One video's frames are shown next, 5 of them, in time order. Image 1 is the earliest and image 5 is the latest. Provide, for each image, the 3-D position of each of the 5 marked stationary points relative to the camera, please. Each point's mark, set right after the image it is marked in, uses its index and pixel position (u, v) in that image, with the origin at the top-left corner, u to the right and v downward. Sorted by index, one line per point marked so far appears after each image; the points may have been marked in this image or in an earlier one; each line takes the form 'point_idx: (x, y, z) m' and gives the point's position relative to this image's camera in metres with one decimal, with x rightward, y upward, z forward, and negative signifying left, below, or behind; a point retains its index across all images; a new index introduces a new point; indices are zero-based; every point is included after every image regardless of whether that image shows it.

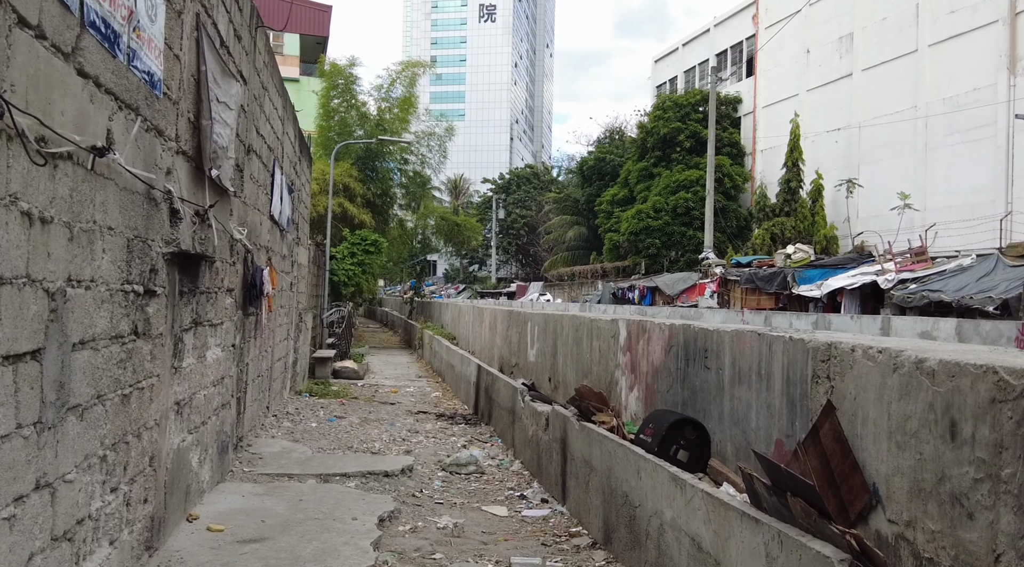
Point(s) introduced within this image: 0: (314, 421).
0: (-2.3, -1.6, +9.7) m
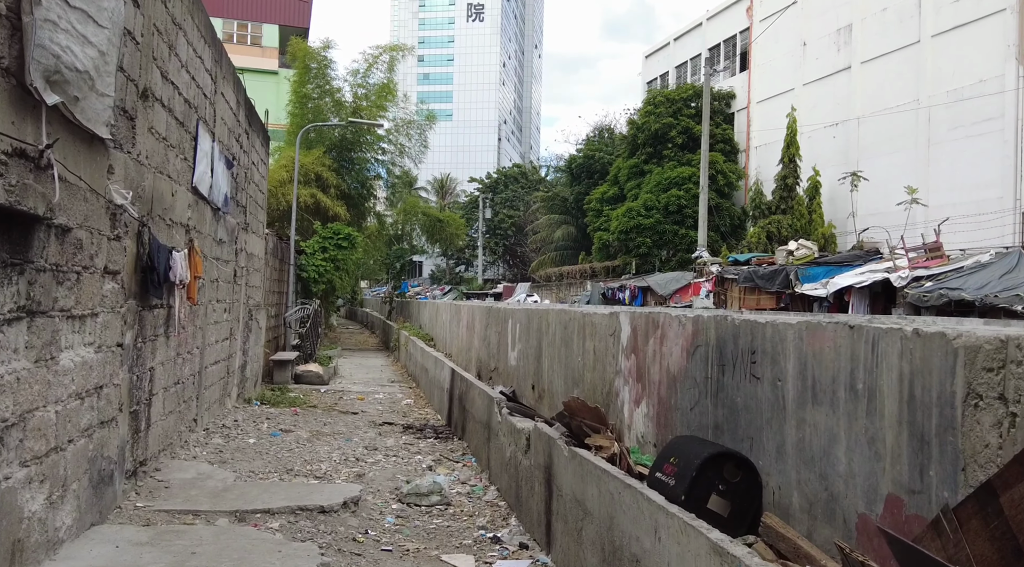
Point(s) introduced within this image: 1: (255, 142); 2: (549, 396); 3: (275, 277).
0: (-2.5, -1.5, +8.1) m
1: (-3.4, +1.9, +11.1) m
2: (+0.3, -0.9, +6.9) m
3: (-4.2, +0.1, +14.7) m
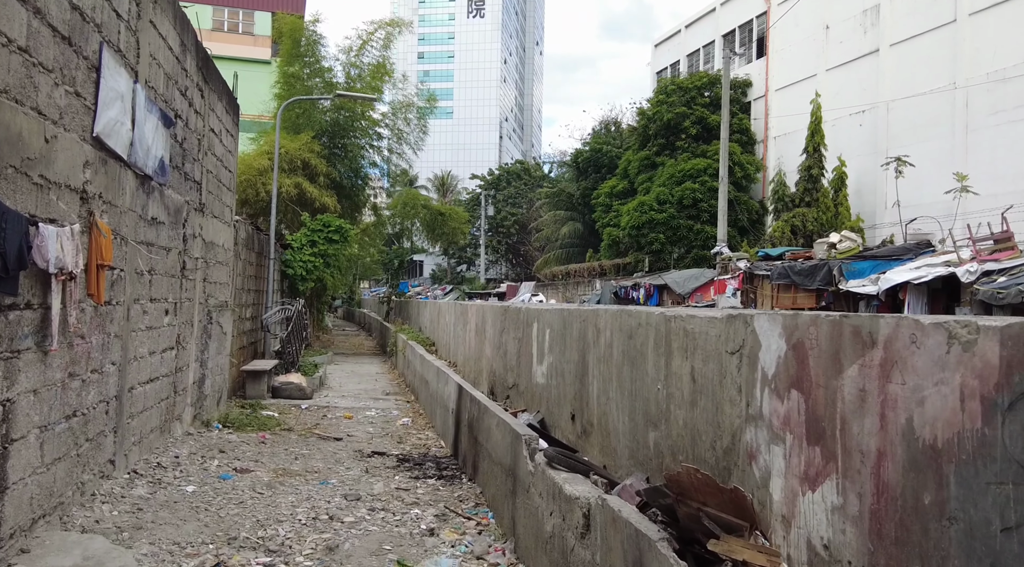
0: (-2.3, -1.4, +6.1) m
1: (-3.2, +1.9, +9.0) m
2: (+0.5, -0.9, +4.8) m
3: (-4.0, +0.2, +12.6) m
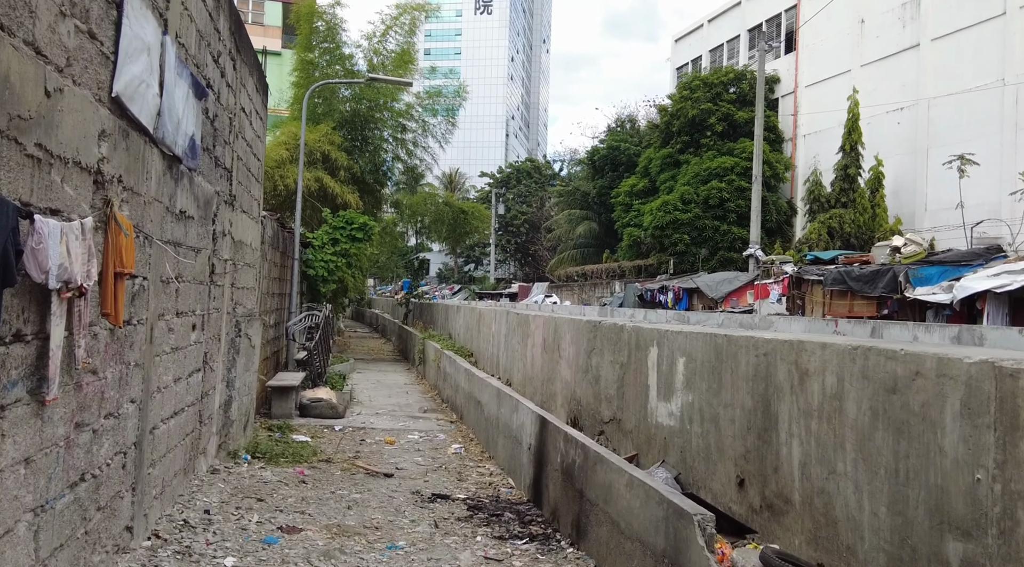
0: (-1.6, -1.5, +4.7) m
1: (-2.5, +1.9, +7.7) m
2: (+1.2, -1.0, +3.5) m
3: (-3.2, +0.1, +11.3) m
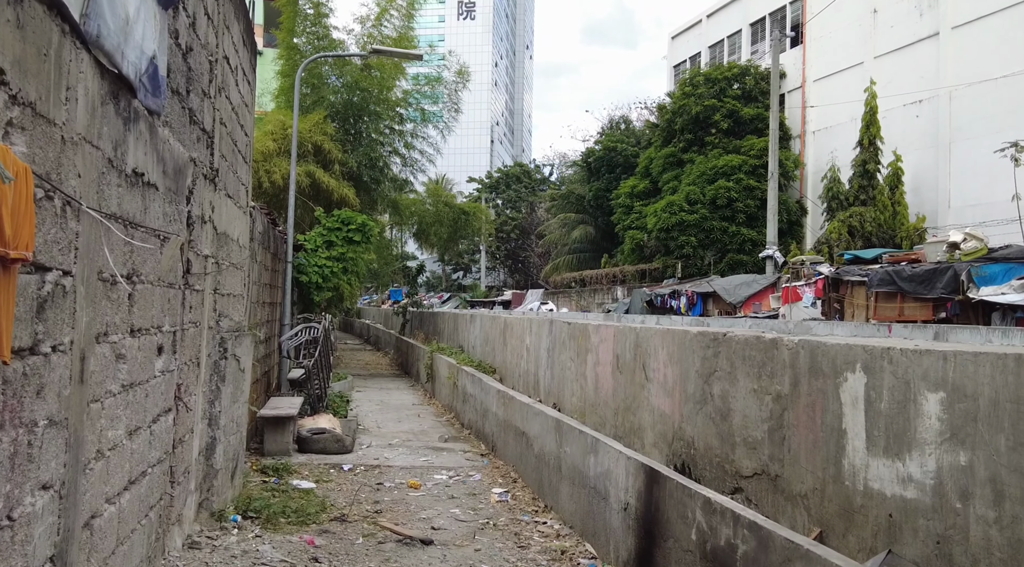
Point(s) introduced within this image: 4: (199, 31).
0: (-1.0, -1.5, +2.9) m
1: (-2.0, +1.8, +5.9) m
2: (+1.8, -0.9, +1.7) m
3: (-2.8, 0.0, +9.4) m
4: (-1.8, +1.4, +4.7) m
